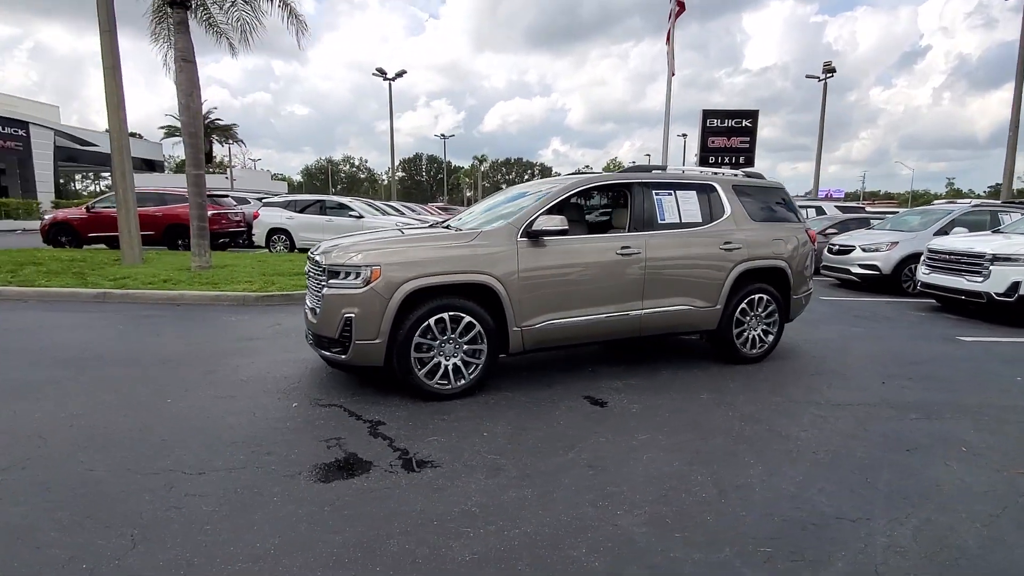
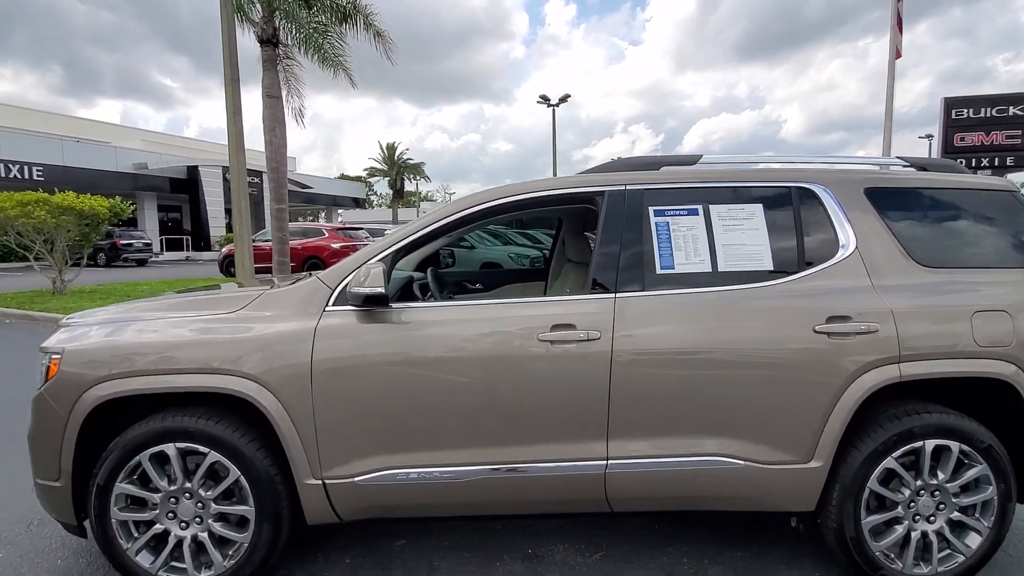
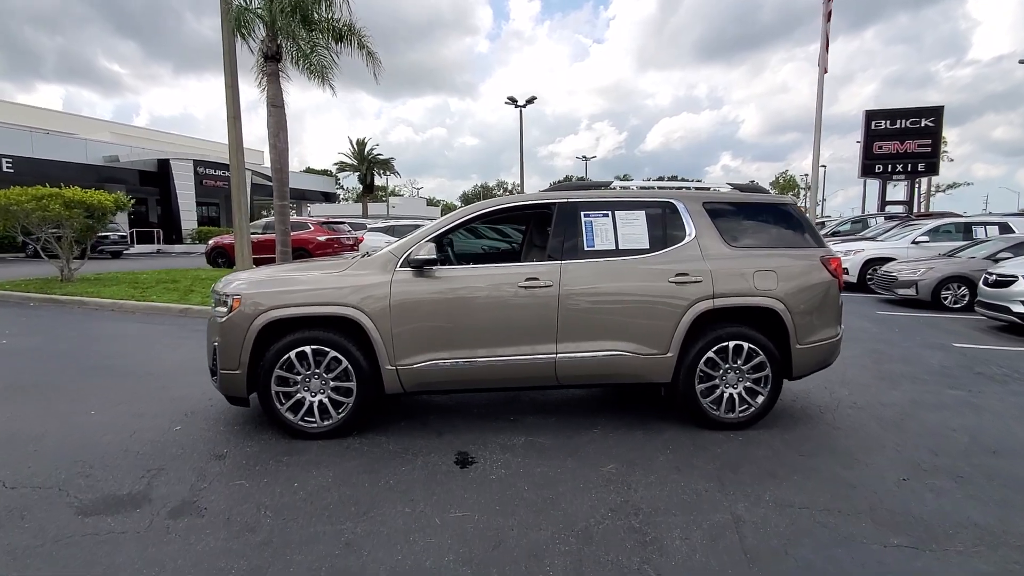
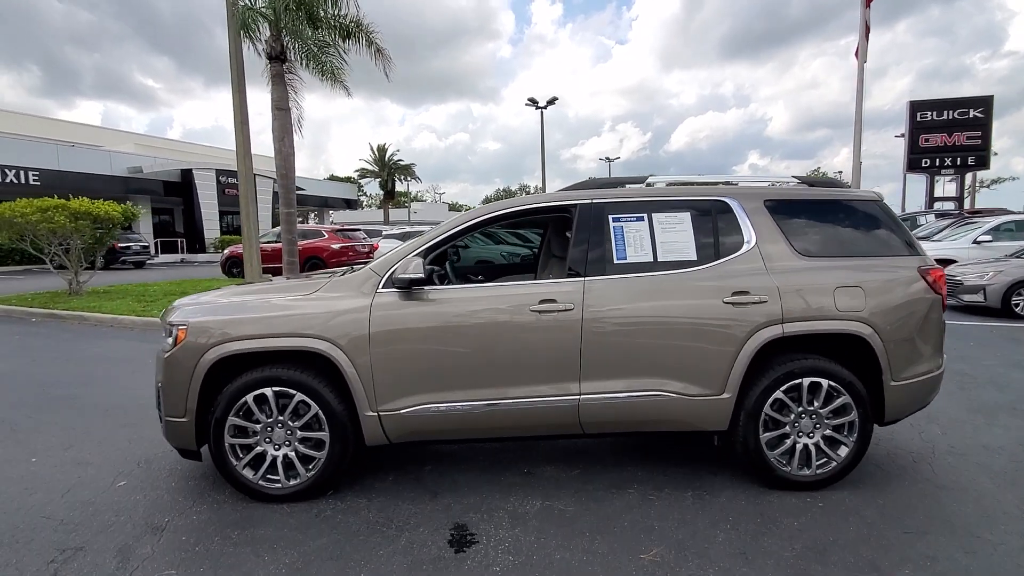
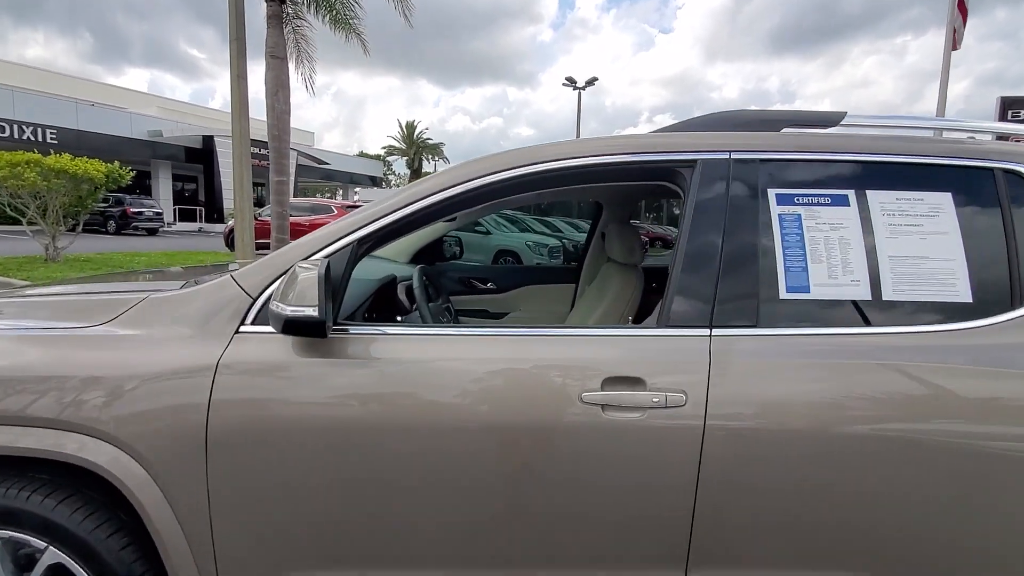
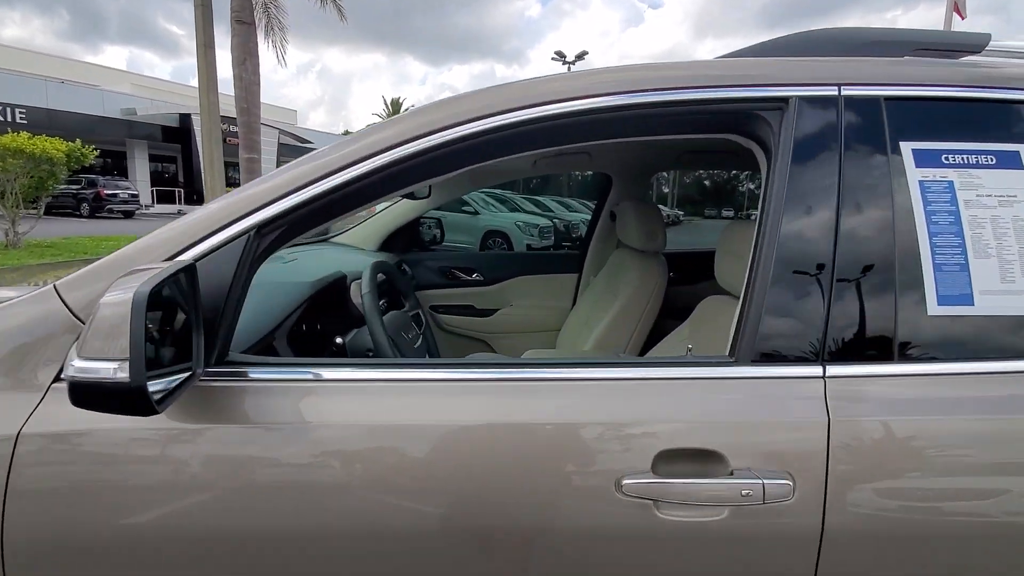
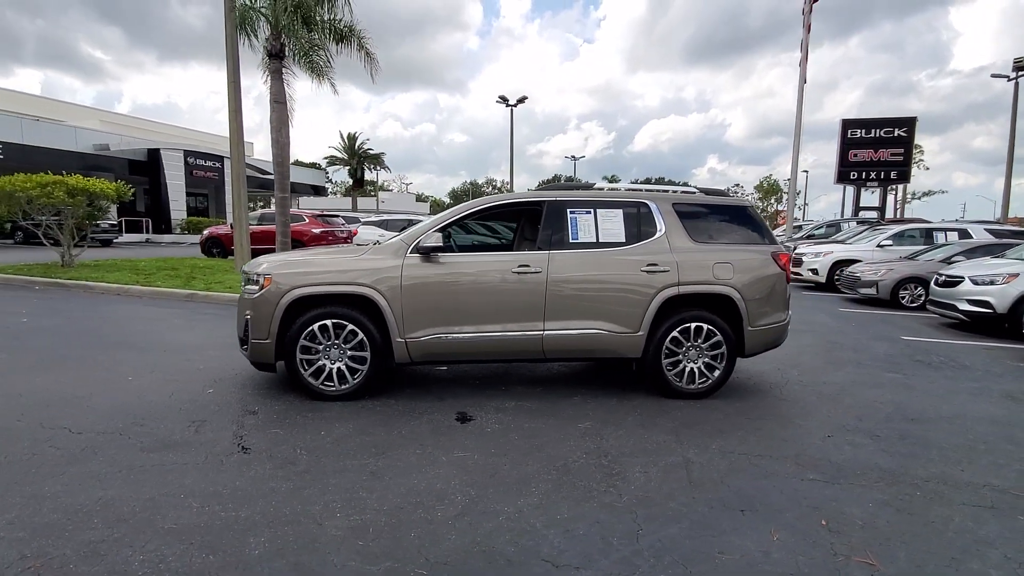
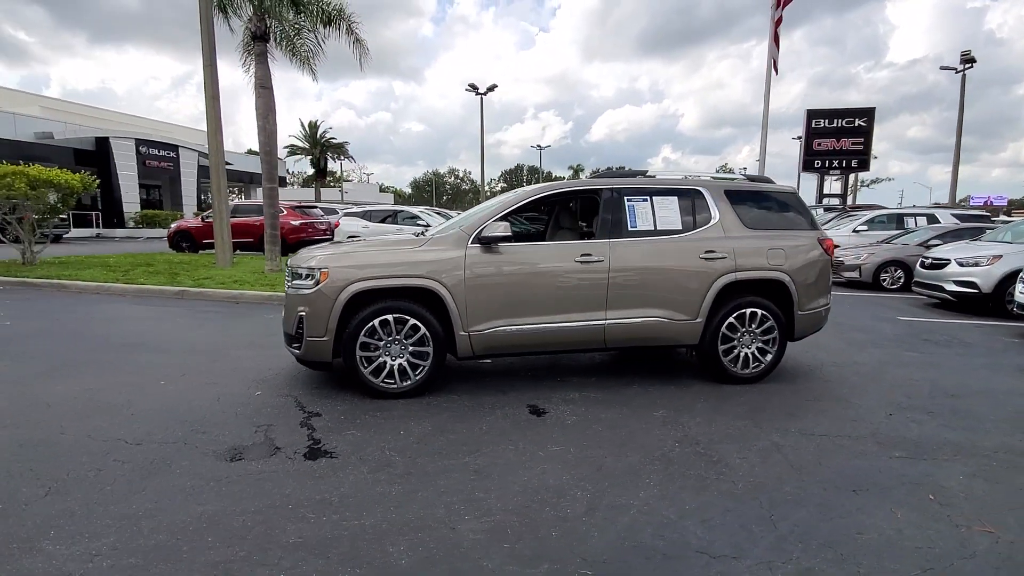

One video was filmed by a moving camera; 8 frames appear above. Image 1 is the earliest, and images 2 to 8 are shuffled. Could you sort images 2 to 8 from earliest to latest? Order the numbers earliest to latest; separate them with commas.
8, 7, 3, 4, 2, 5, 6
